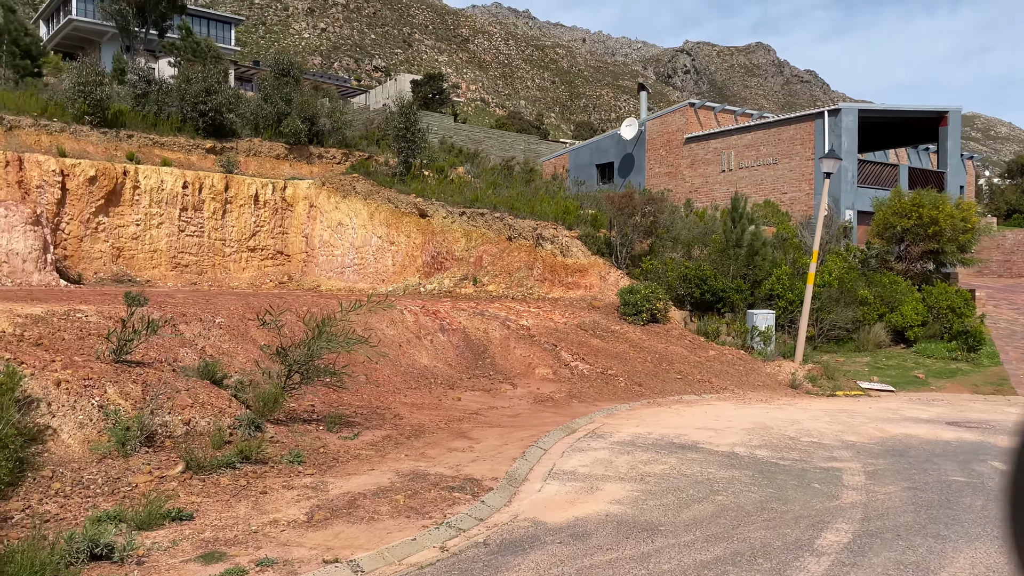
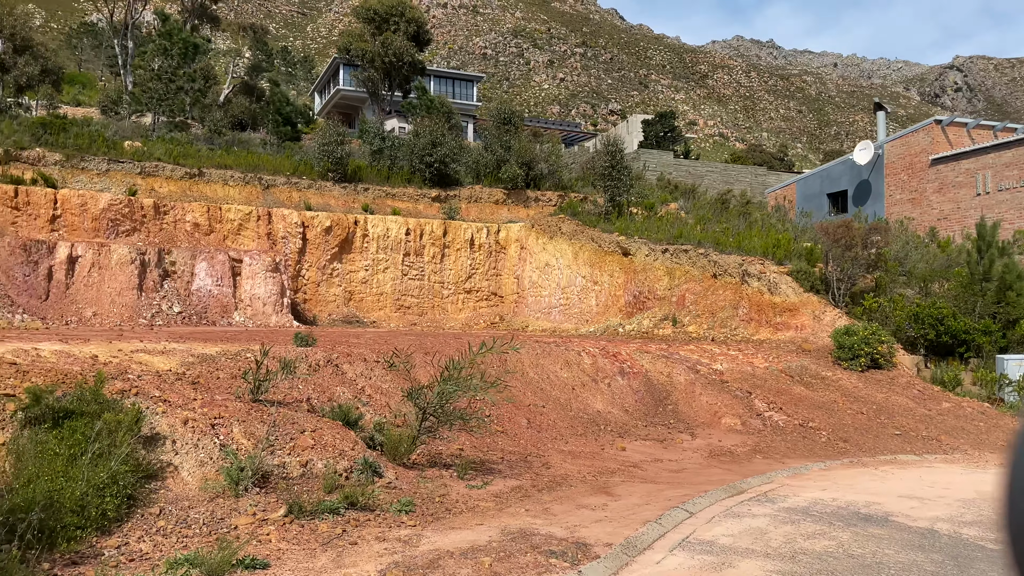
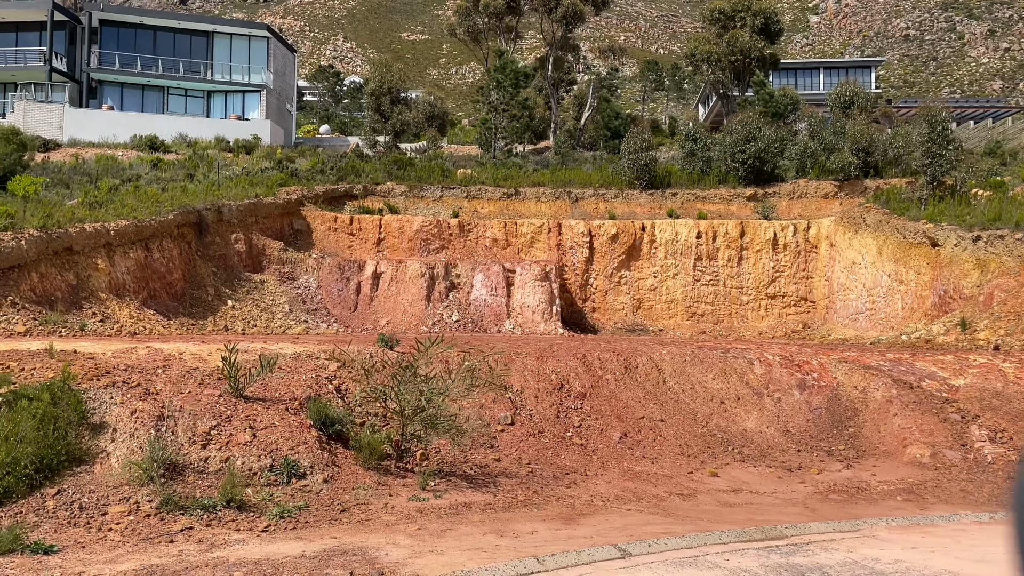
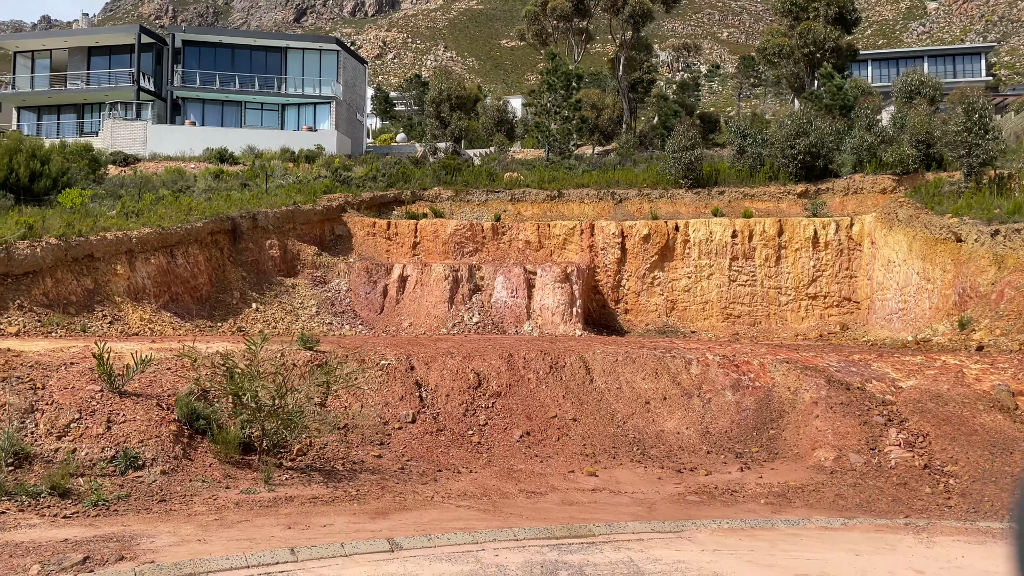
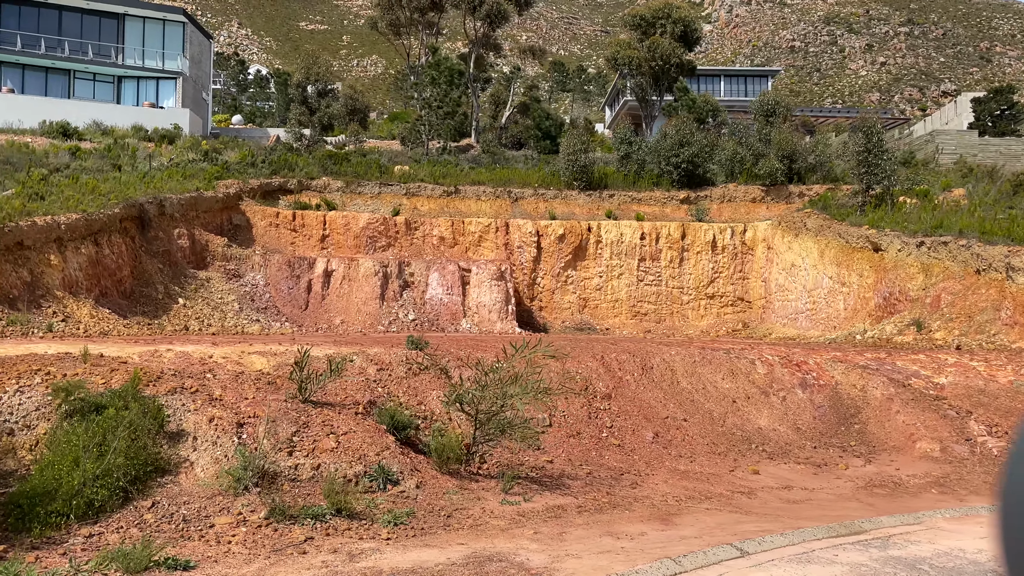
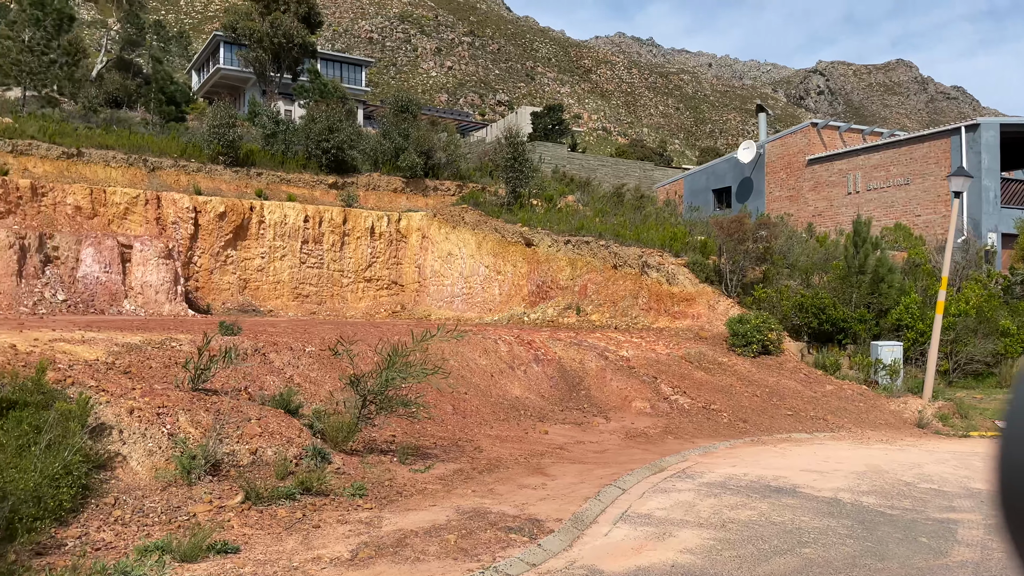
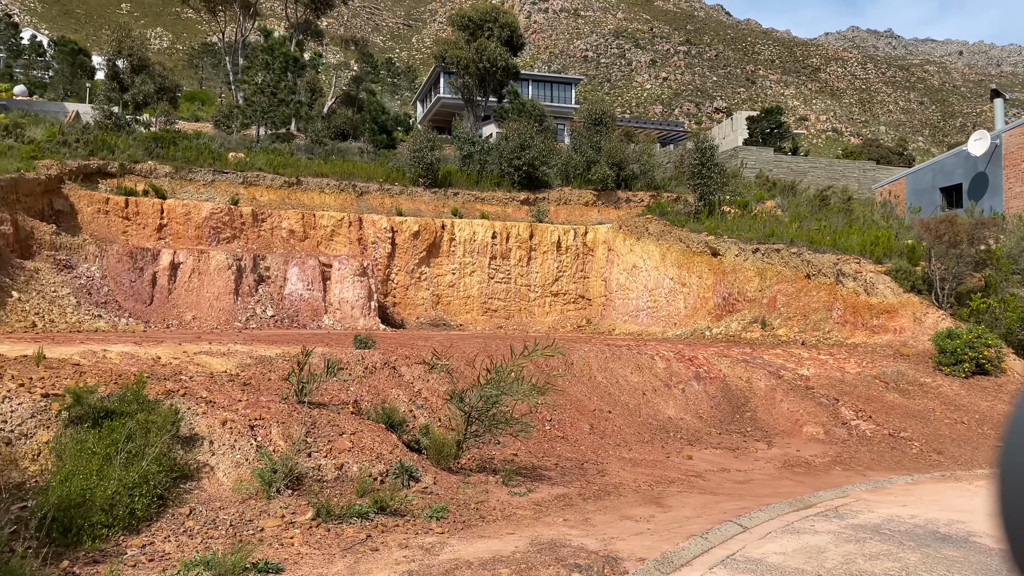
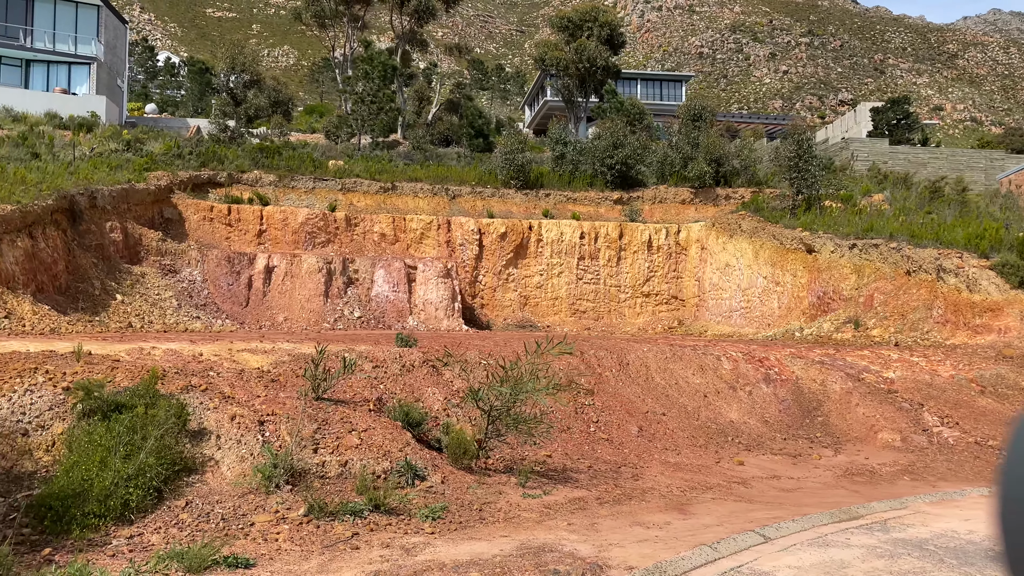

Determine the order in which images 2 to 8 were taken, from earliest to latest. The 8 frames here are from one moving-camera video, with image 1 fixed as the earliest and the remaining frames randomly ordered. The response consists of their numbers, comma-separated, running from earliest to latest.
6, 2, 7, 8, 5, 3, 4
